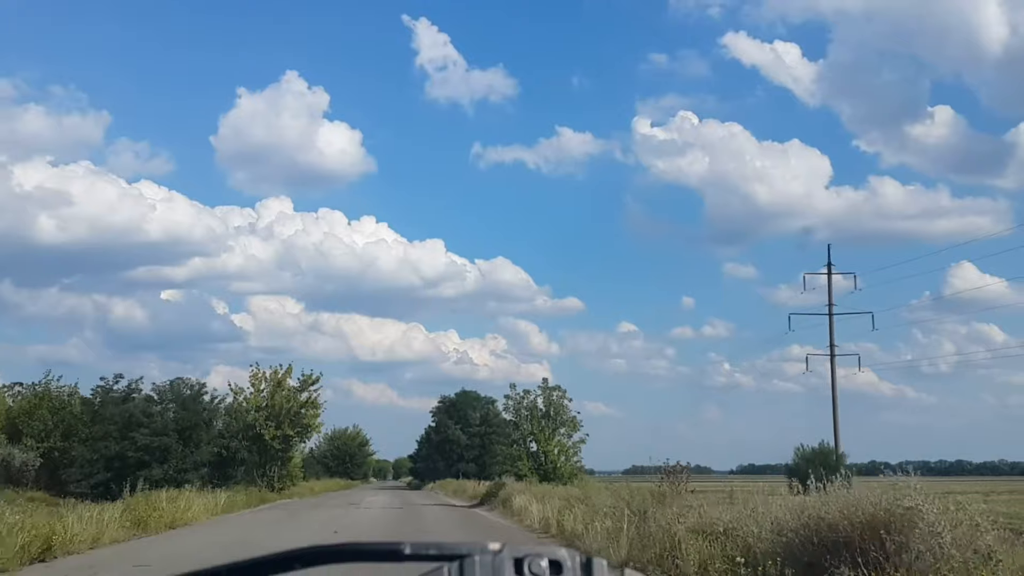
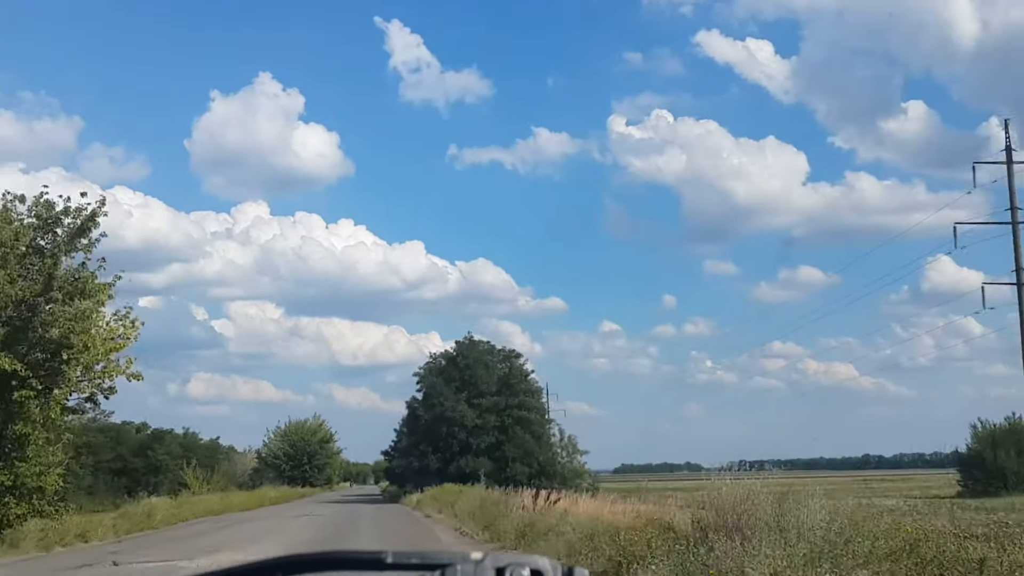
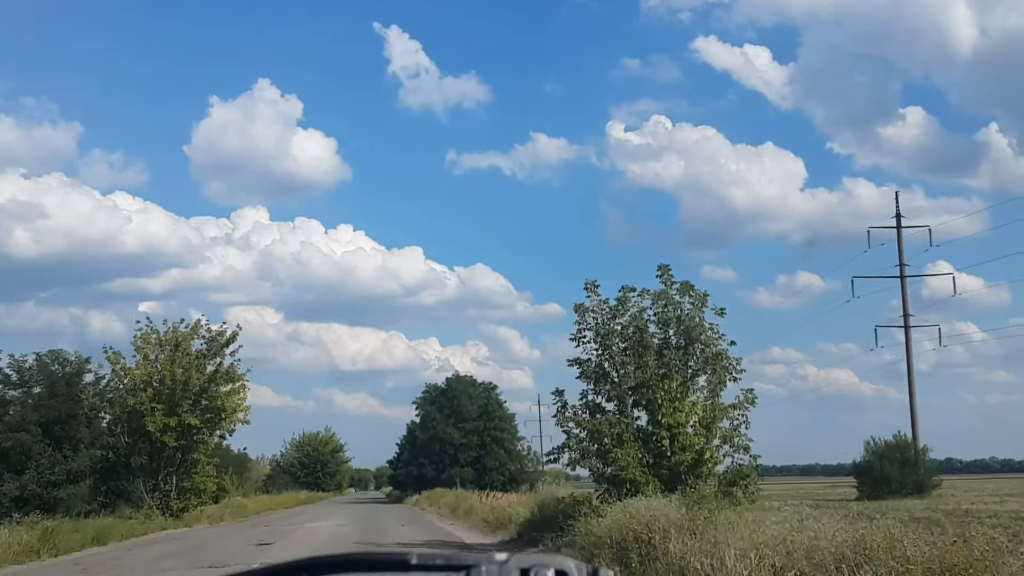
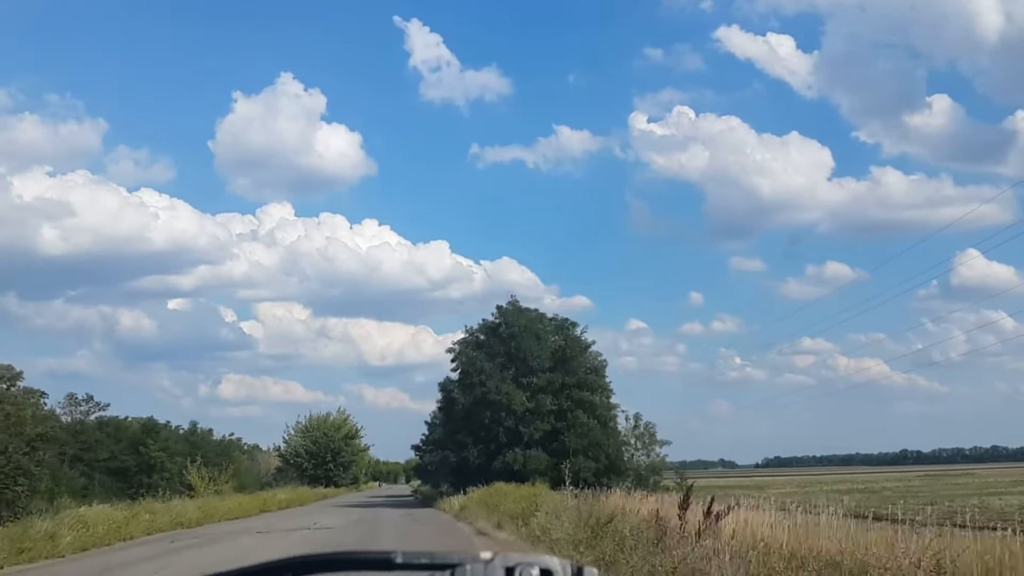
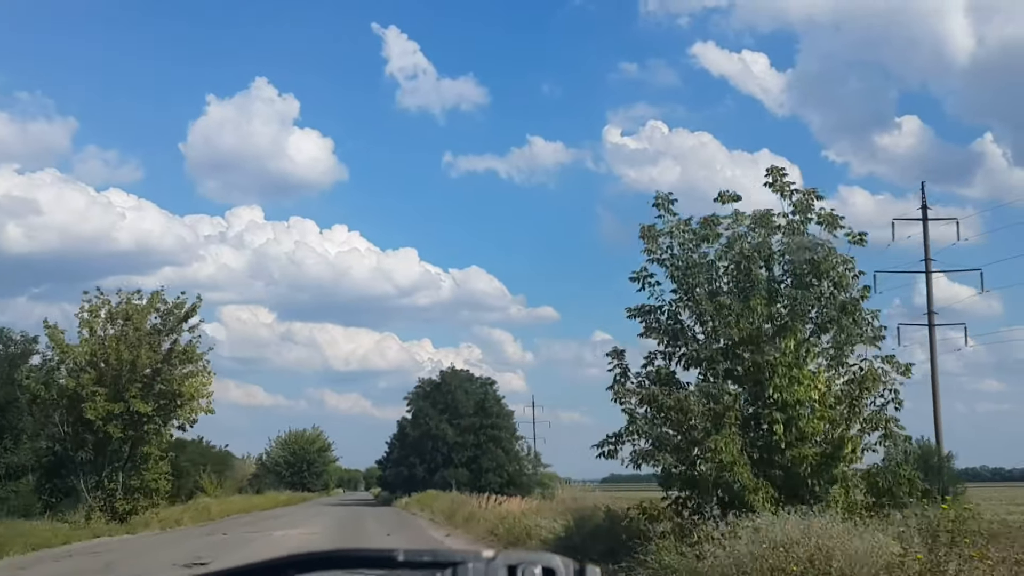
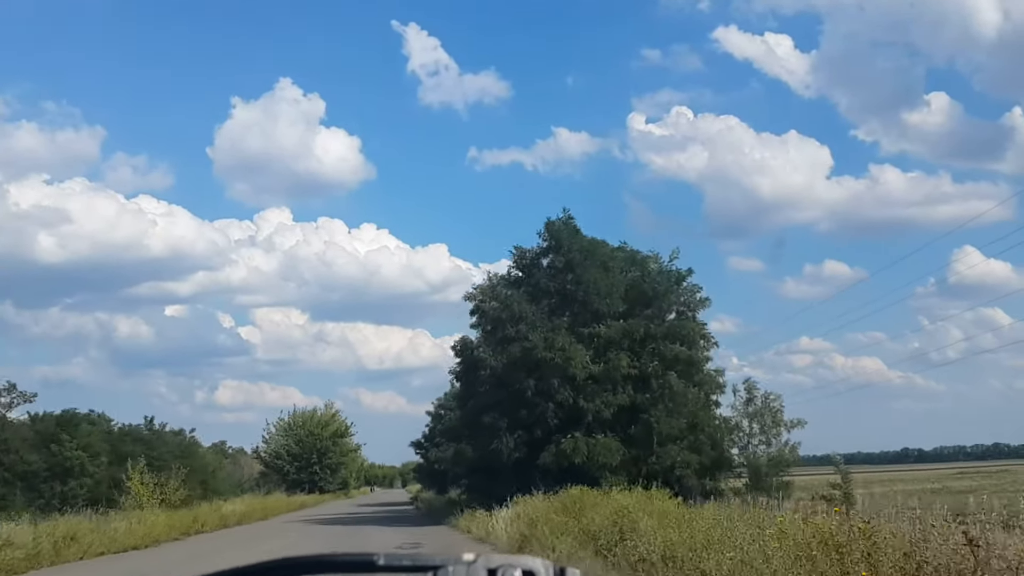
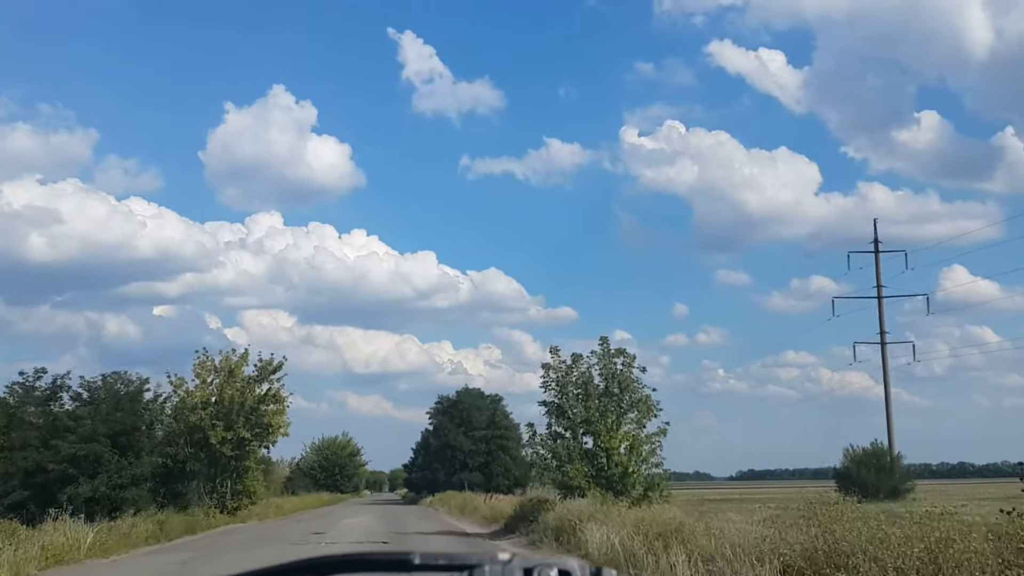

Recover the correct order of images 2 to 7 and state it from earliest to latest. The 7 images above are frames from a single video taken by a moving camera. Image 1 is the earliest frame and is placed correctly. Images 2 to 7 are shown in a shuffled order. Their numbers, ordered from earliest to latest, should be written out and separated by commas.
7, 3, 5, 2, 4, 6
